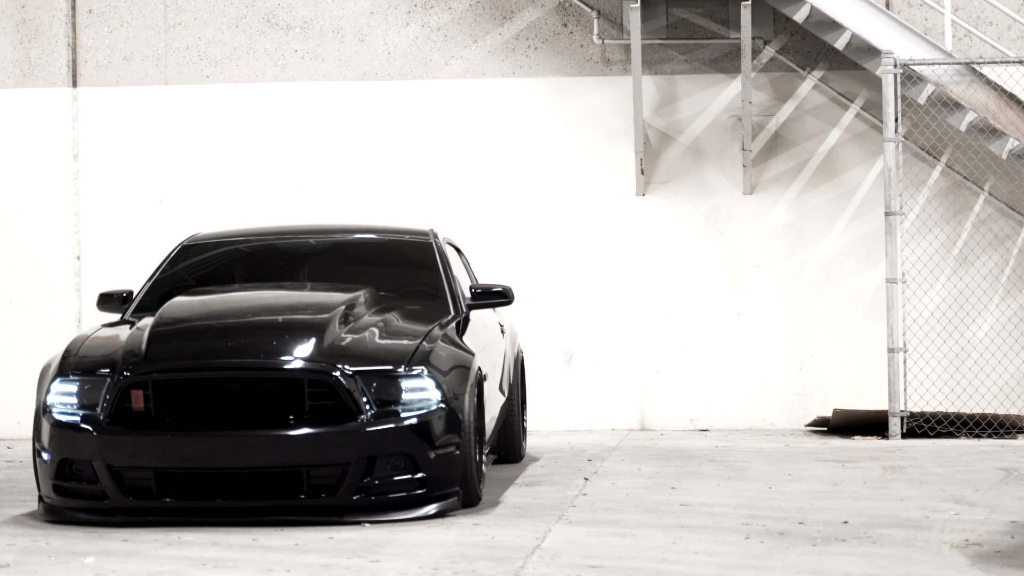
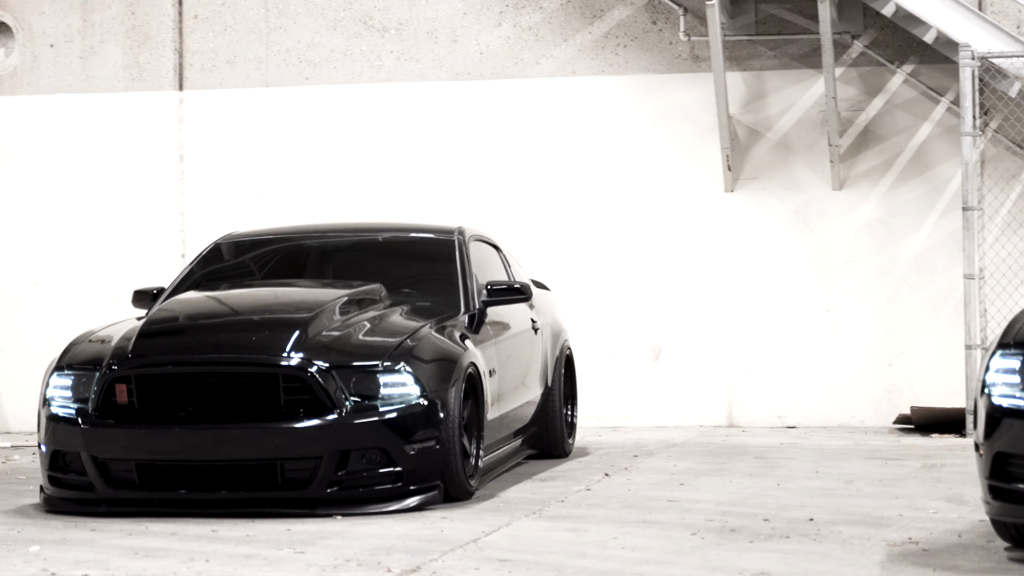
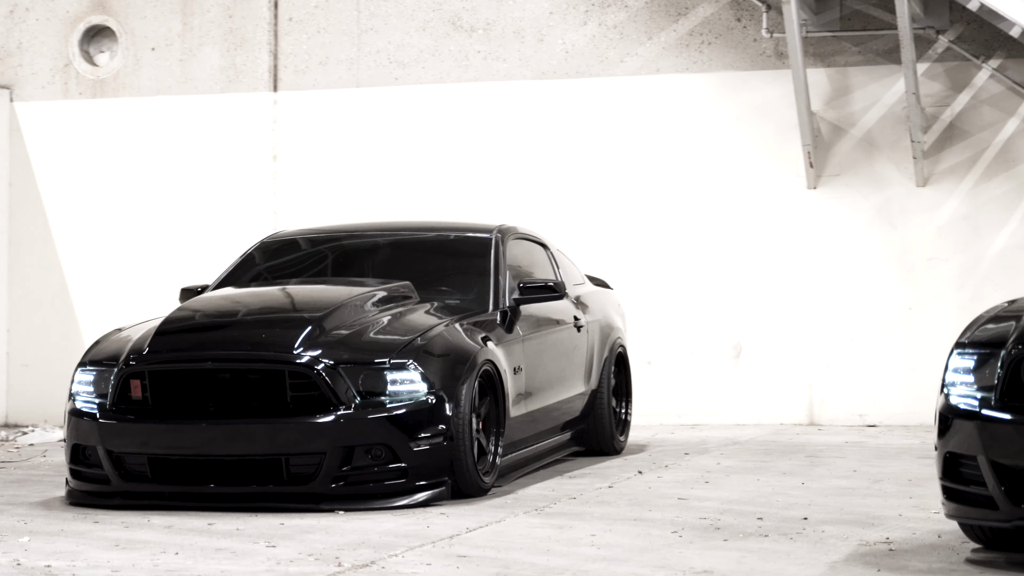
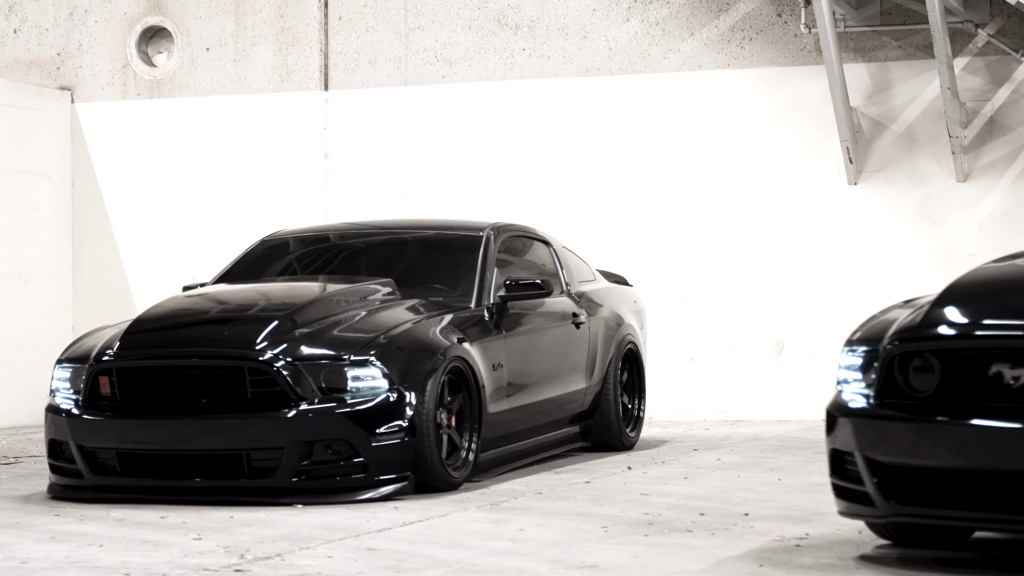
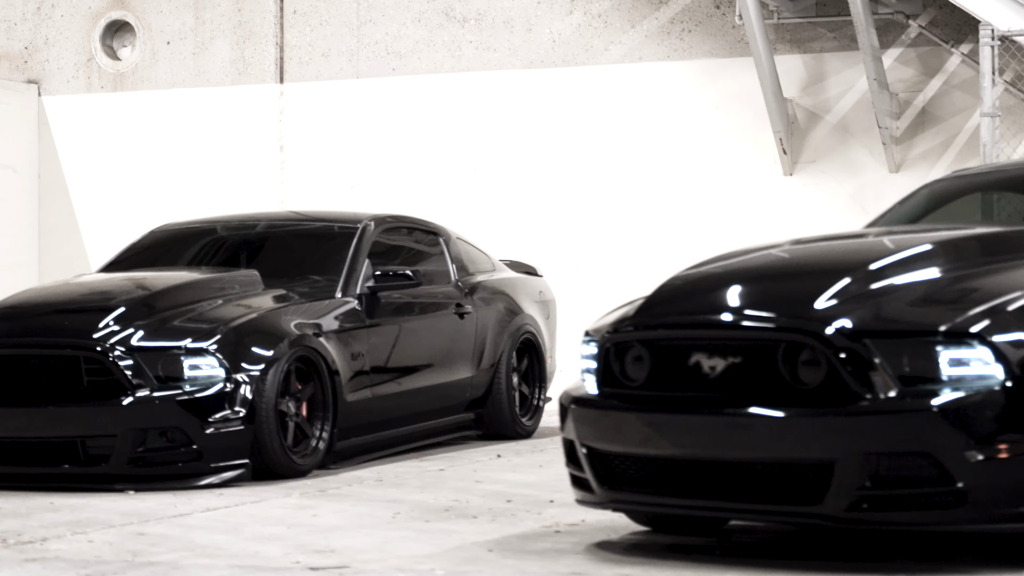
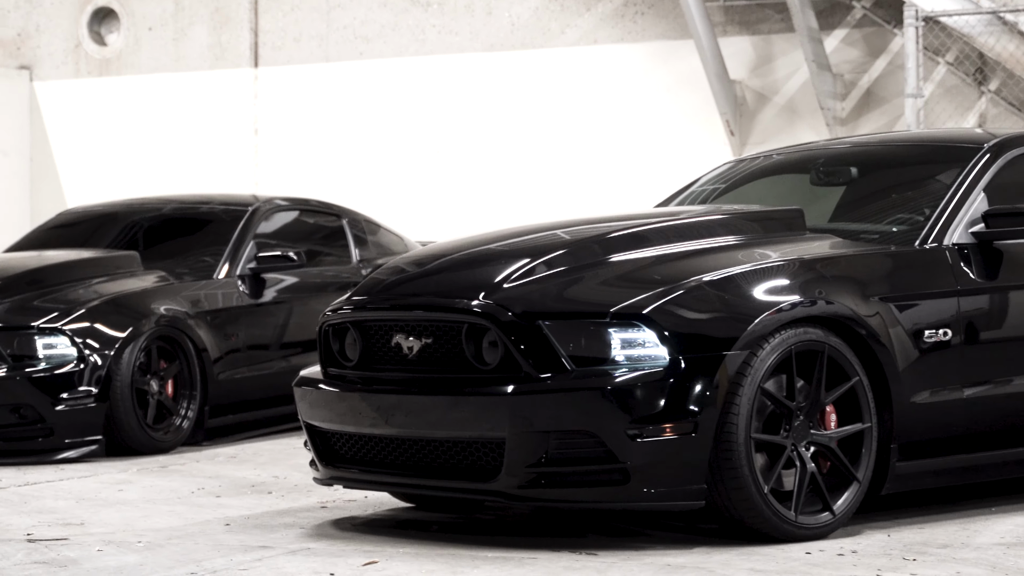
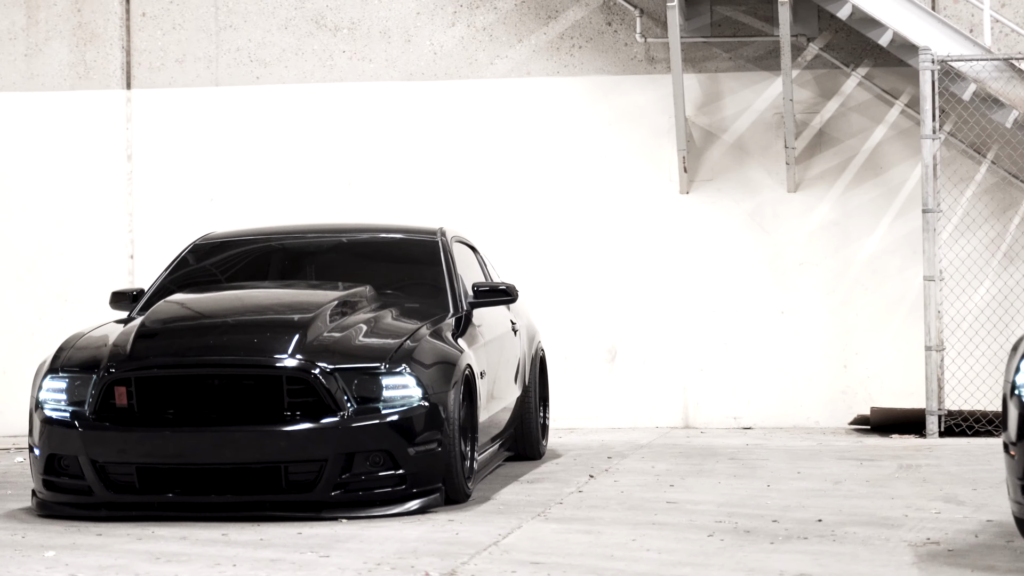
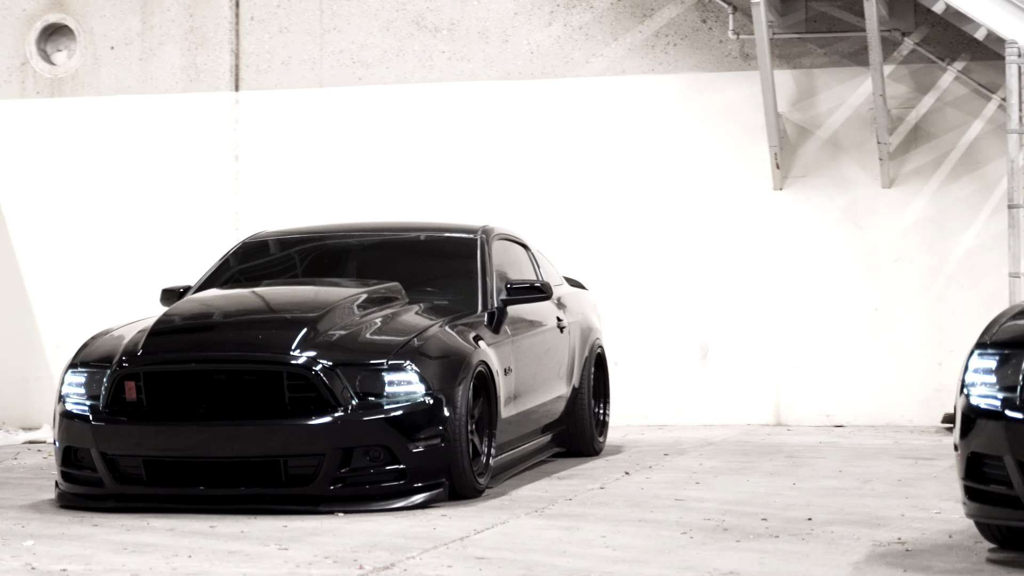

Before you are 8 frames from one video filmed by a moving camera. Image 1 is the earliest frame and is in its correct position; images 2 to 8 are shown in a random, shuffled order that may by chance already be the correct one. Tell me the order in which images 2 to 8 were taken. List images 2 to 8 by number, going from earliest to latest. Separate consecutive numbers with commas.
7, 2, 8, 3, 4, 5, 6
